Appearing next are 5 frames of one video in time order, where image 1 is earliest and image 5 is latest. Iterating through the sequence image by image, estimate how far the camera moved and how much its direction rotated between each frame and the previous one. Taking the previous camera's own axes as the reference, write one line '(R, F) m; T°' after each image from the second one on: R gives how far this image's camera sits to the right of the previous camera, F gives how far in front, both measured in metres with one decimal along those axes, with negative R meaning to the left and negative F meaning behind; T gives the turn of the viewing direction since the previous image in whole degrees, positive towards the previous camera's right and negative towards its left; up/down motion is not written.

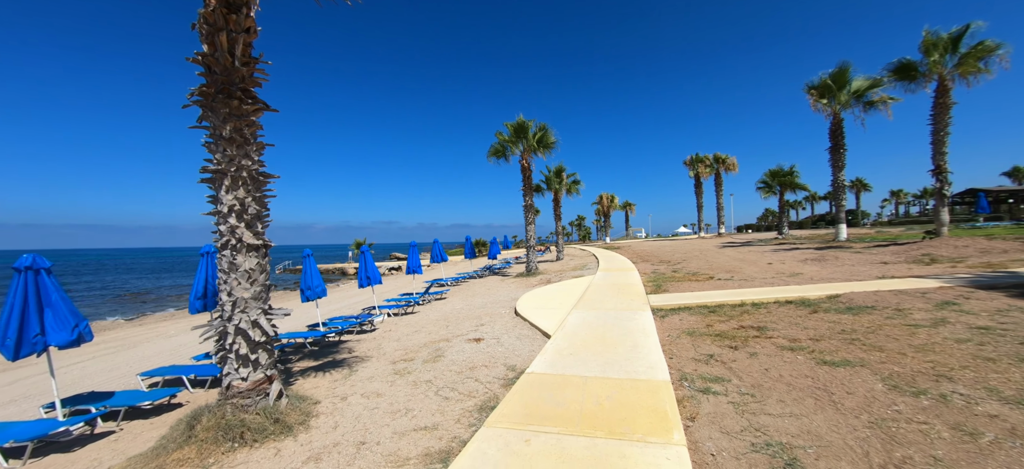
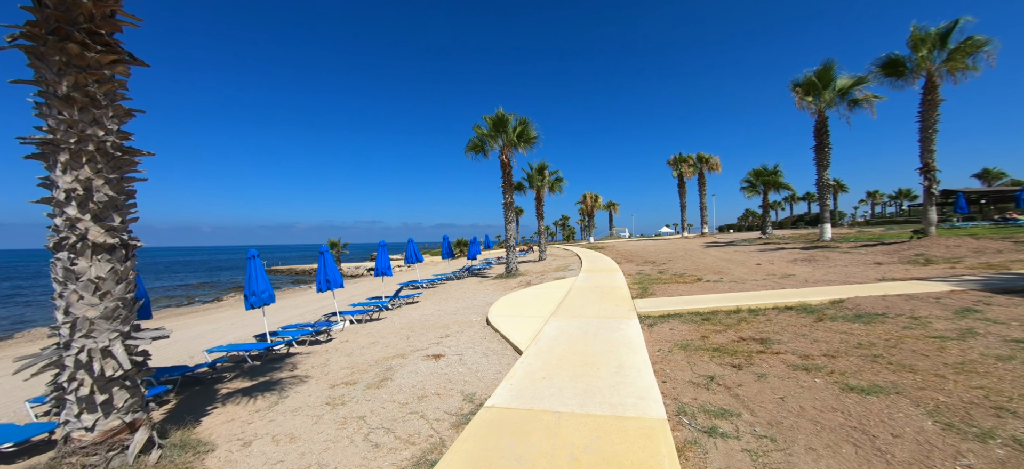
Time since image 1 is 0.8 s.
(+0.3, +1.0) m; +2°
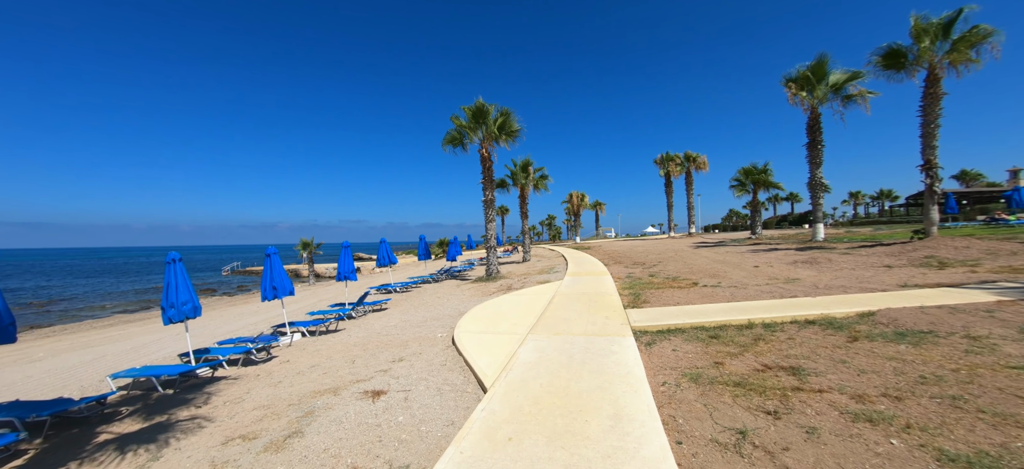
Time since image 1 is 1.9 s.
(+0.3, +1.2) m; +2°
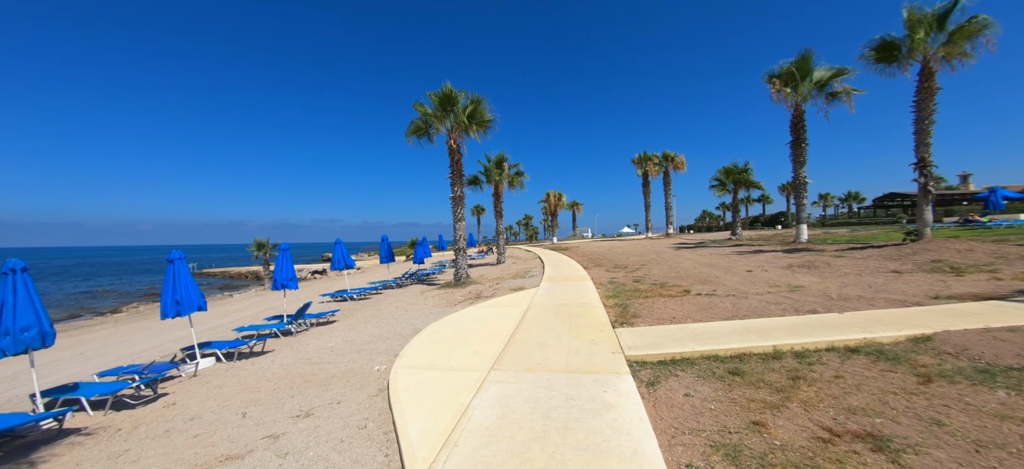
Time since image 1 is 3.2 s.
(+0.3, +1.5) m; +4°
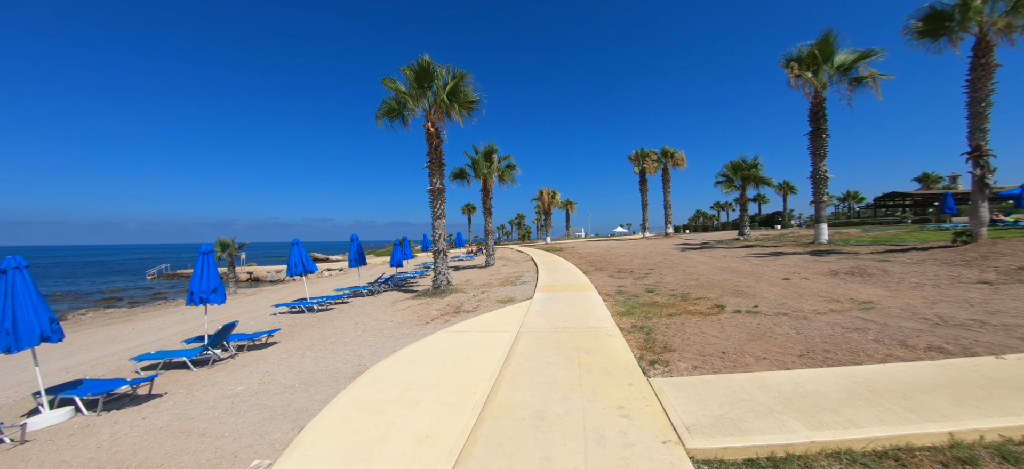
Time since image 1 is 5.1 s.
(+0.1, +2.0) m; +1°
